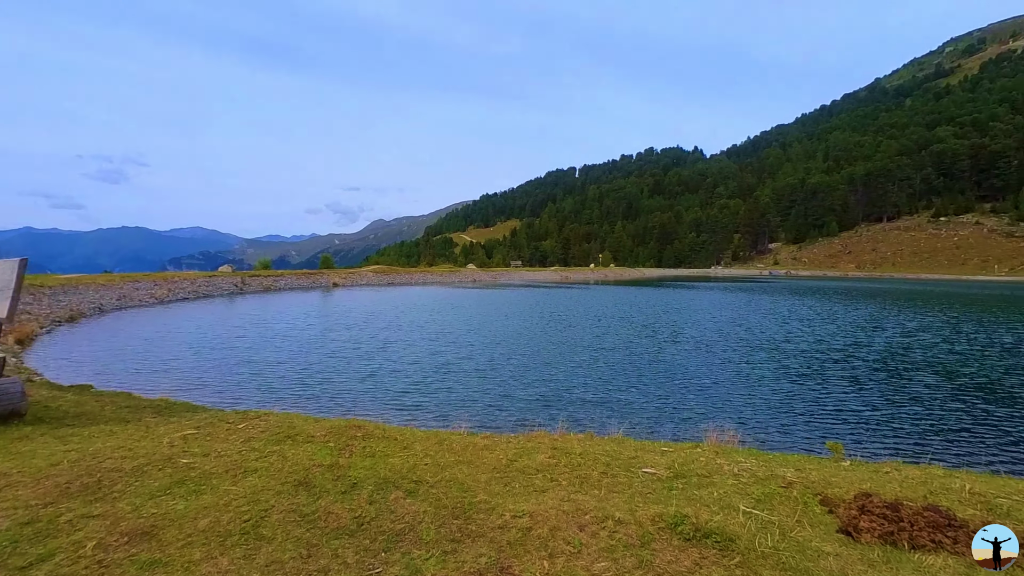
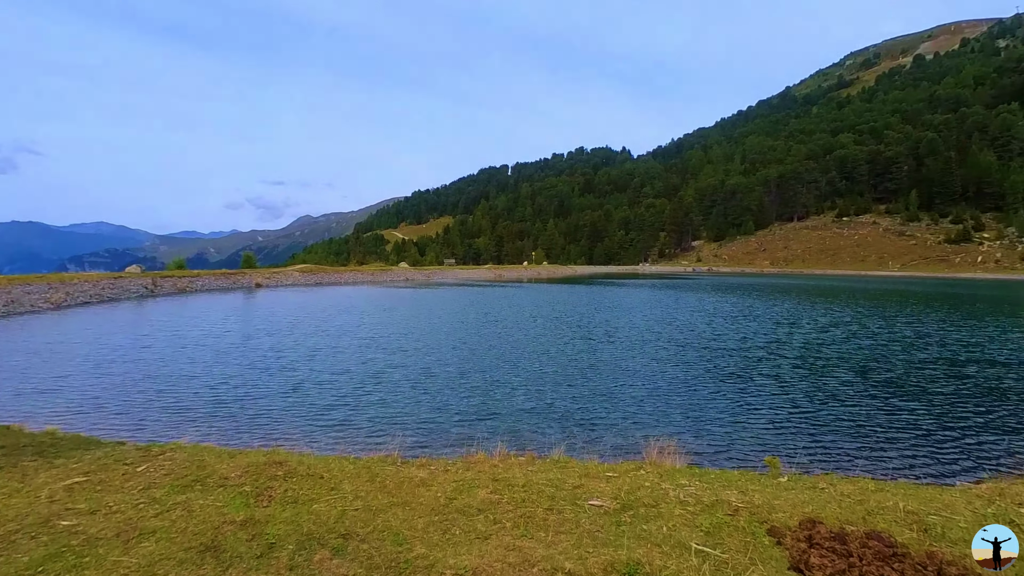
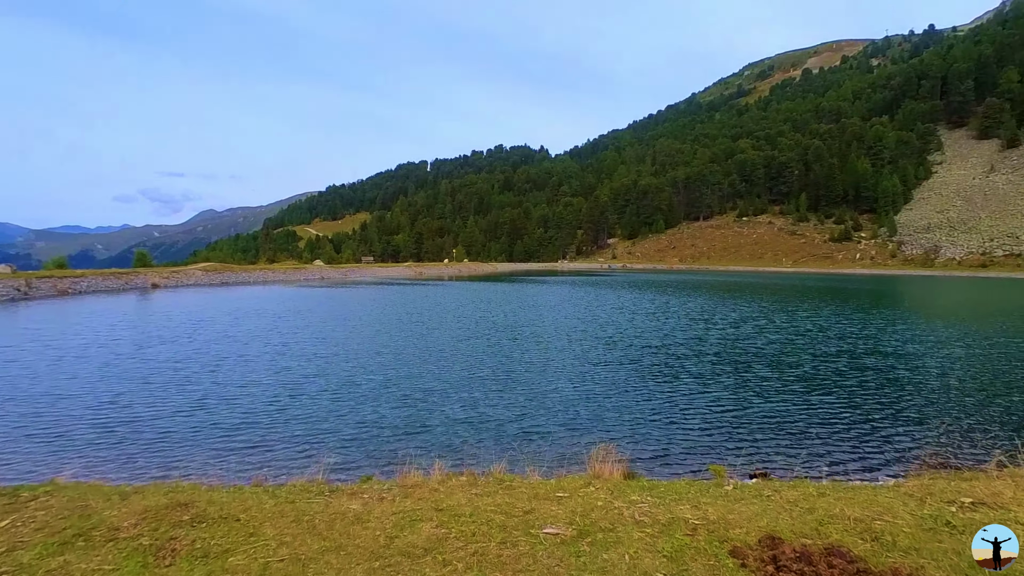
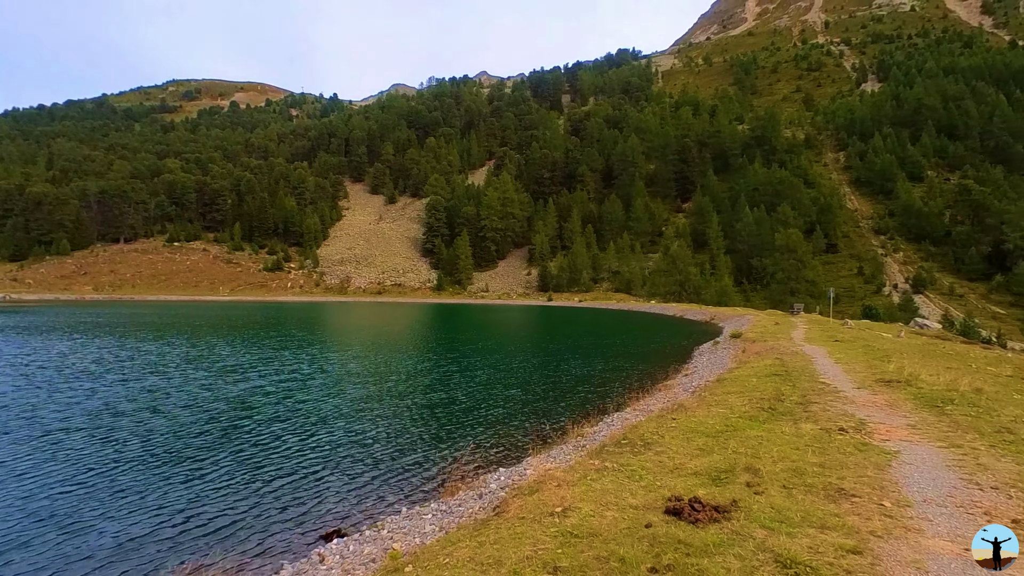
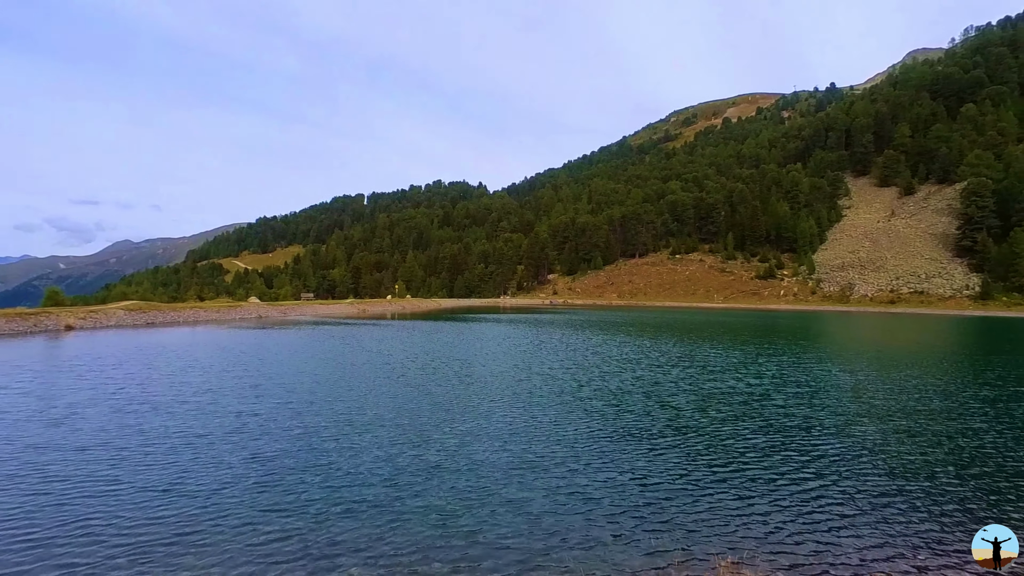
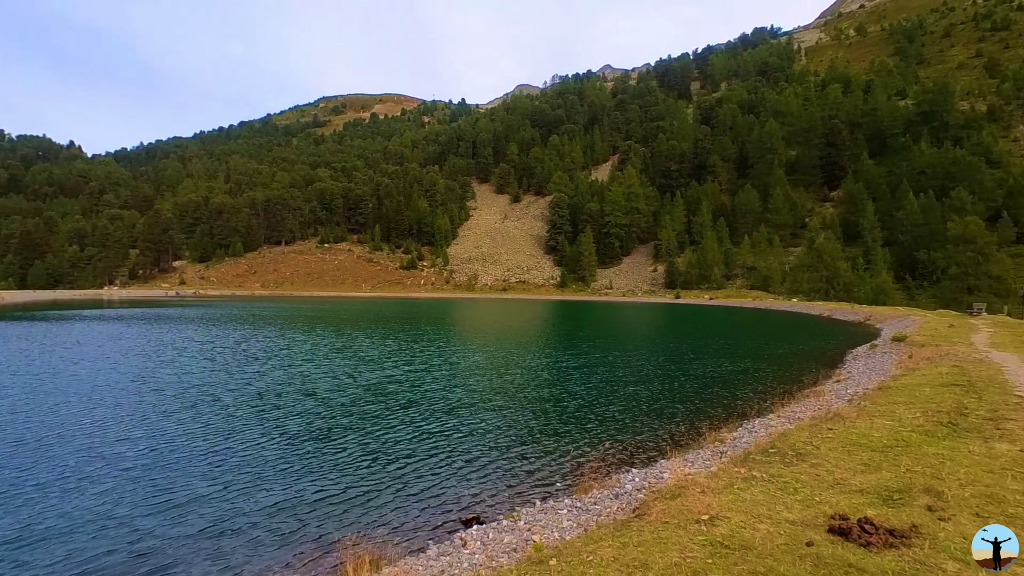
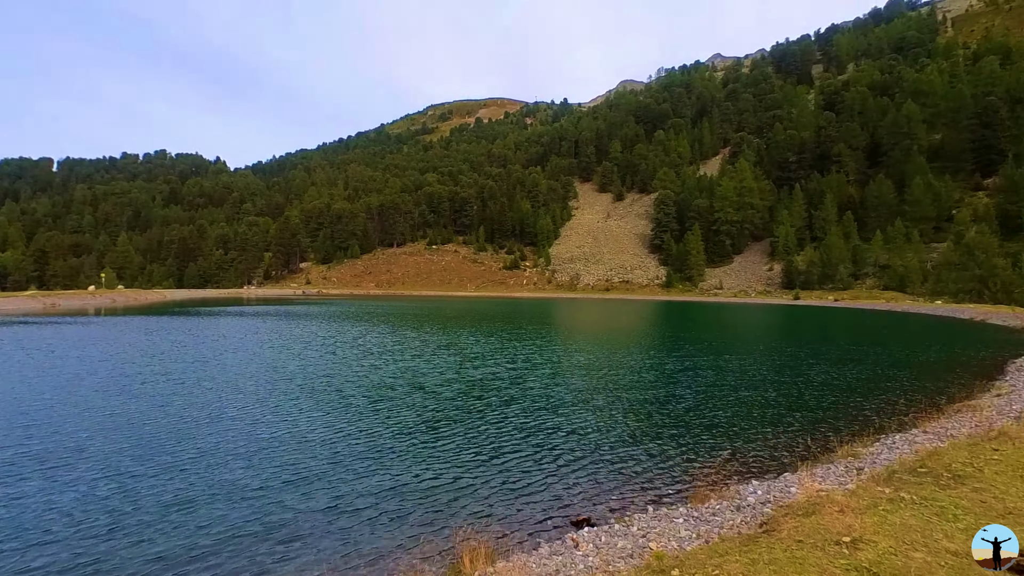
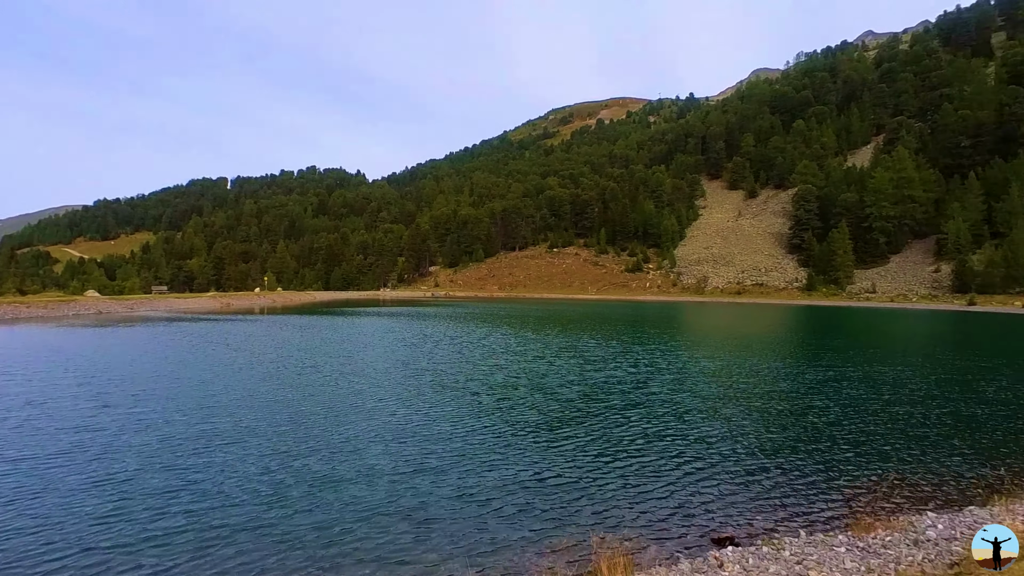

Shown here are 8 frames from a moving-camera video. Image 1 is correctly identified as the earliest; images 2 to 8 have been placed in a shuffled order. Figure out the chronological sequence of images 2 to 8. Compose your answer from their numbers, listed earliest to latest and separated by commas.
2, 3, 5, 8, 7, 6, 4
